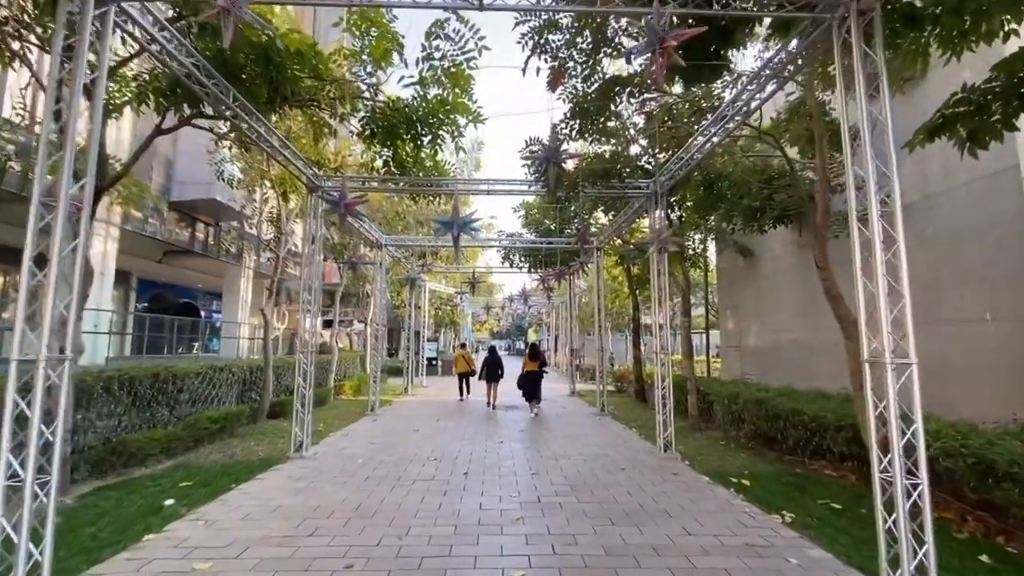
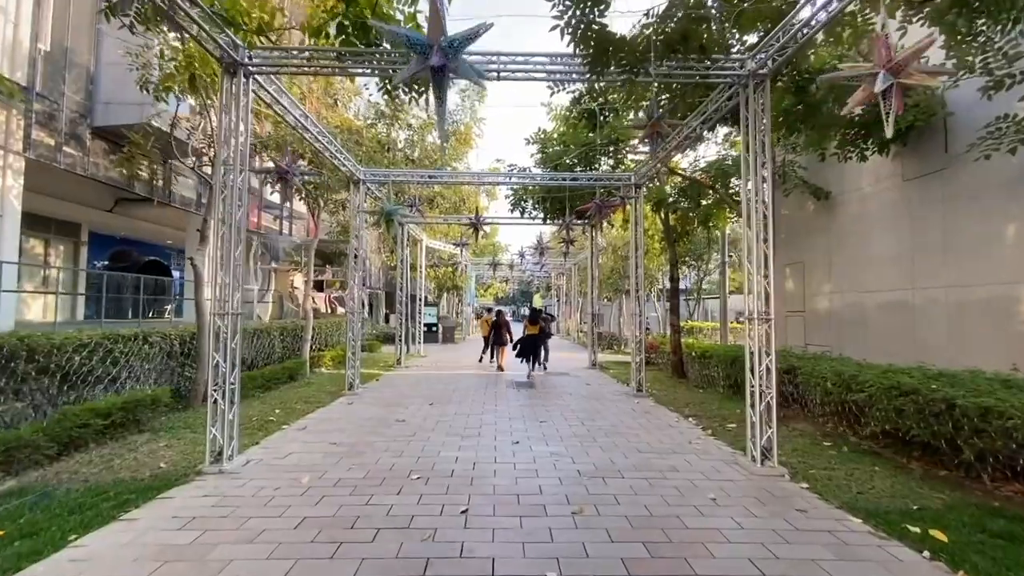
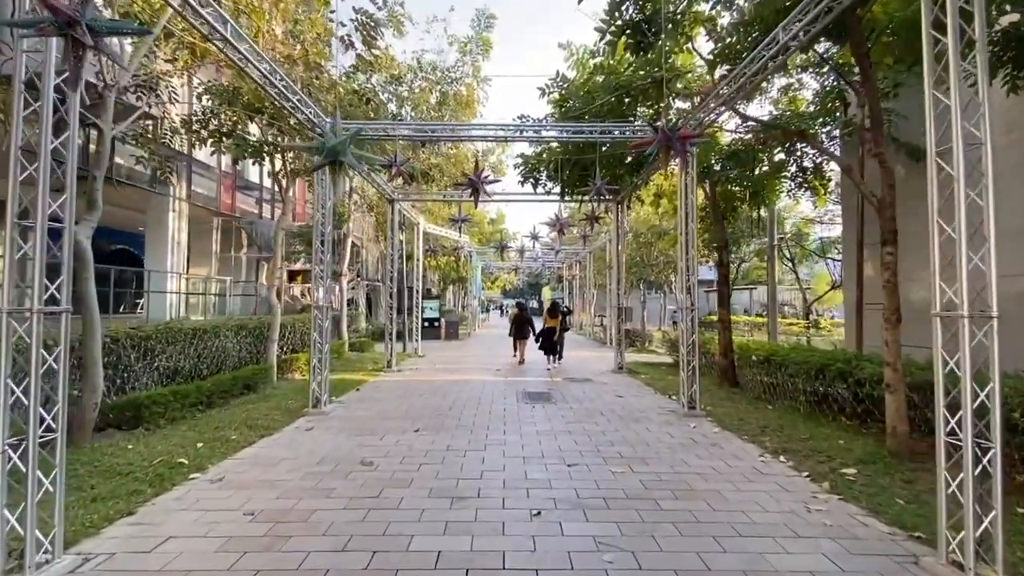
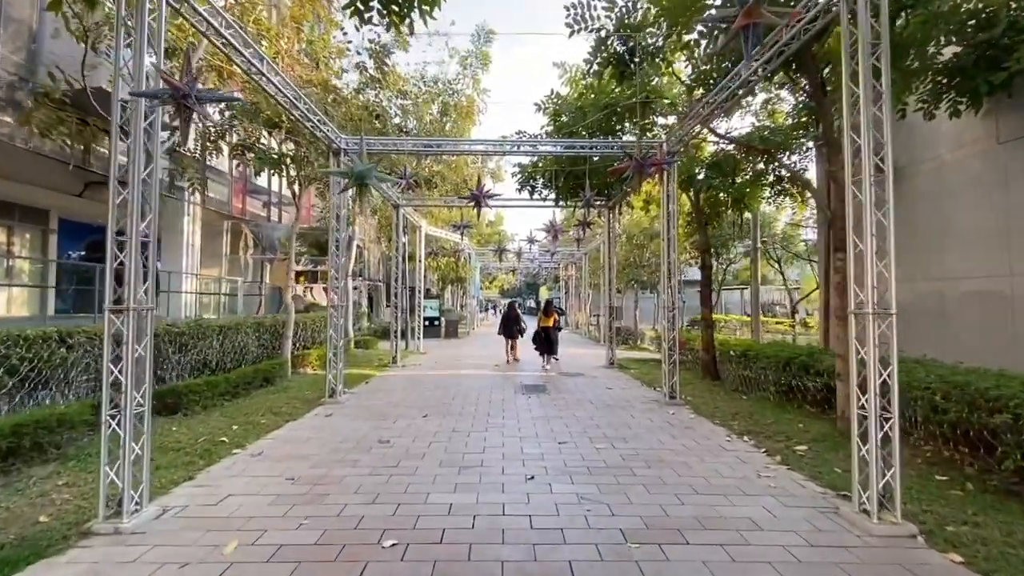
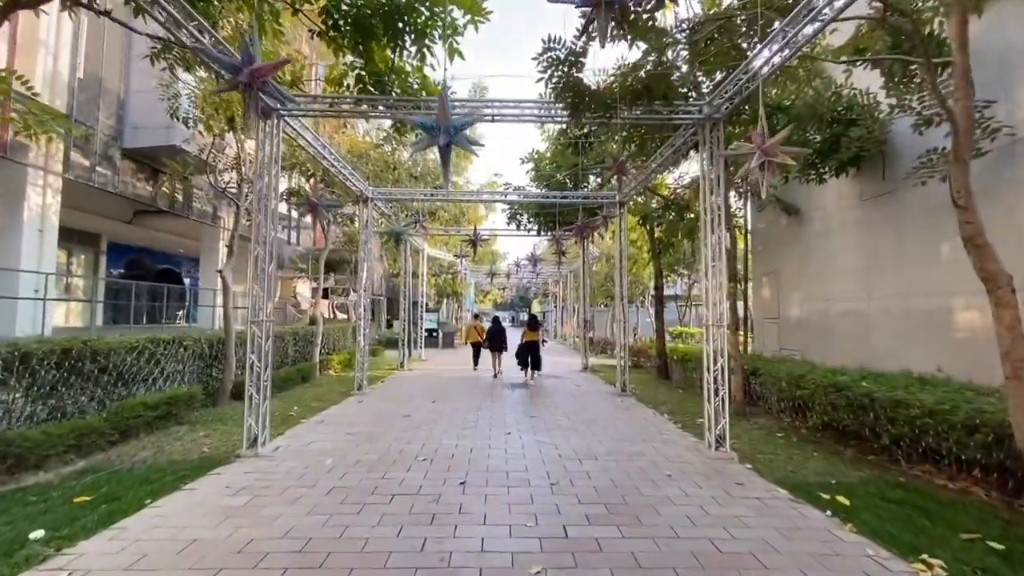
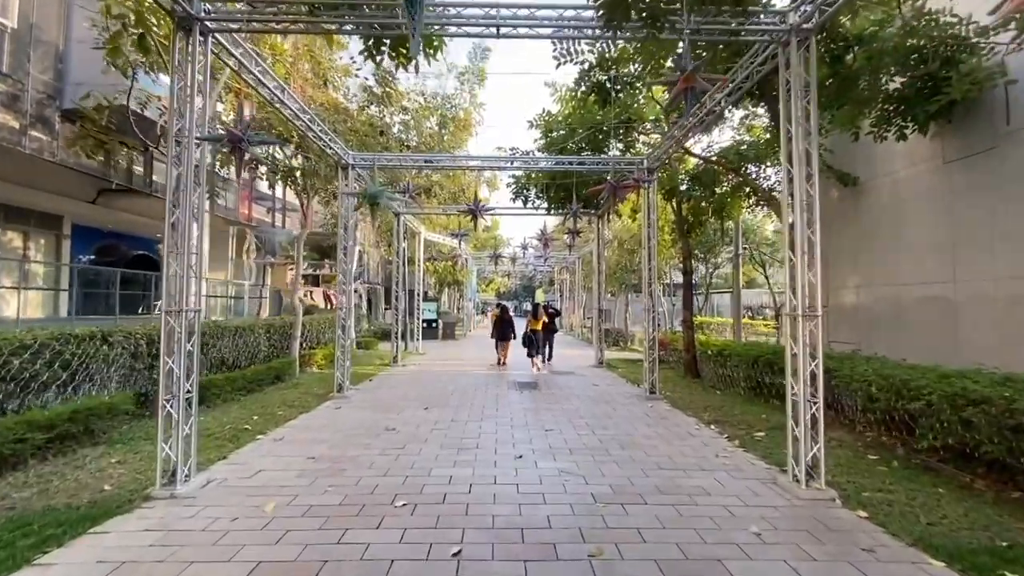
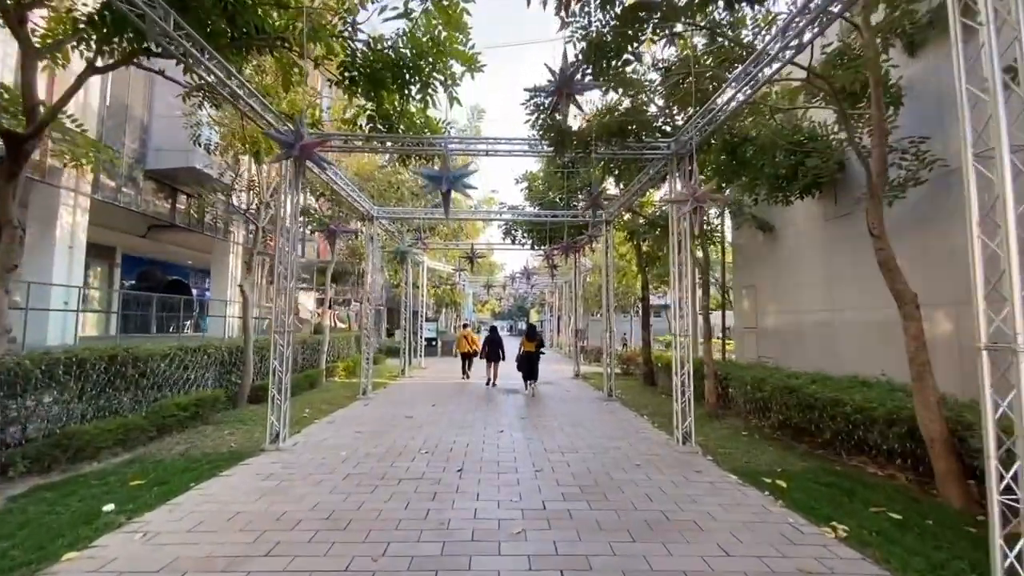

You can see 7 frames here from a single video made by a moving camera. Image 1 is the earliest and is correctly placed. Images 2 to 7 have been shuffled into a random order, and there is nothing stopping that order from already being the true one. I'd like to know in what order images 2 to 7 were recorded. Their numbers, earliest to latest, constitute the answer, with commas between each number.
7, 5, 2, 6, 4, 3
